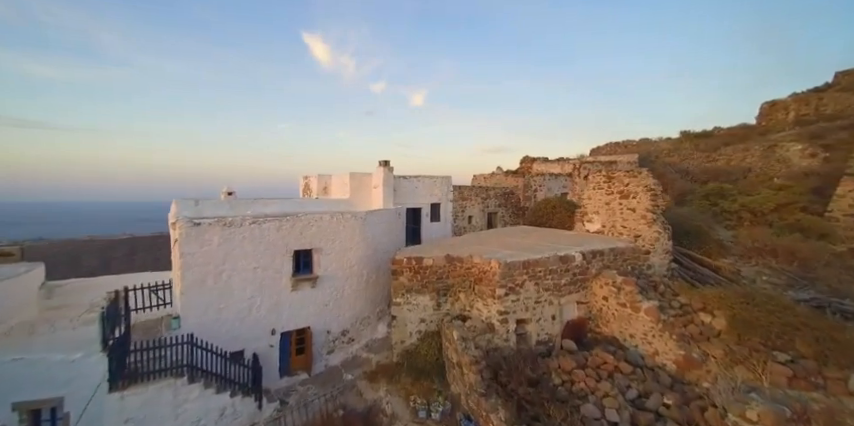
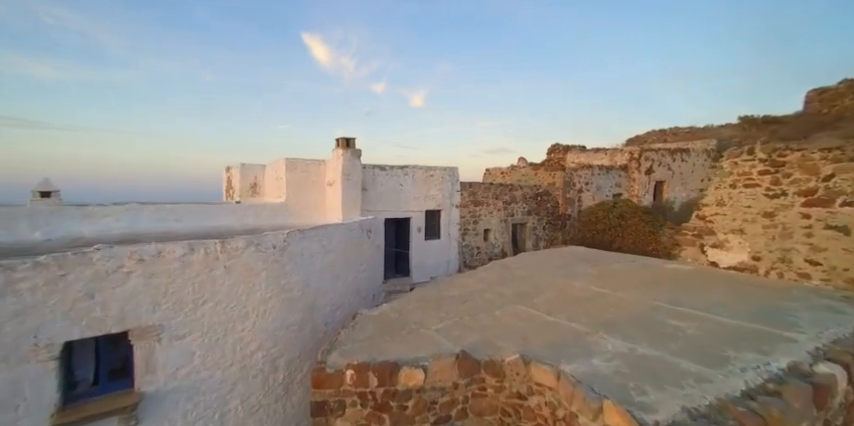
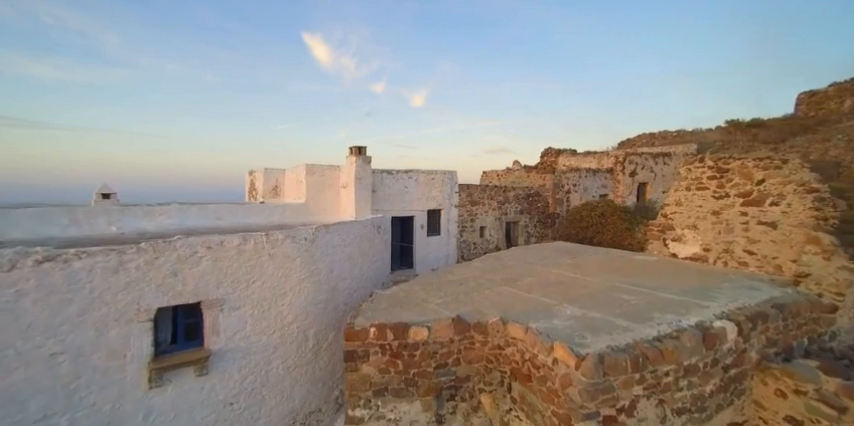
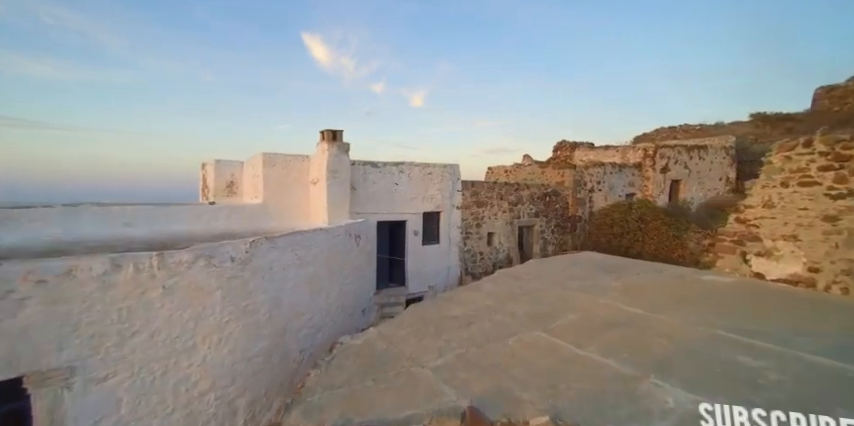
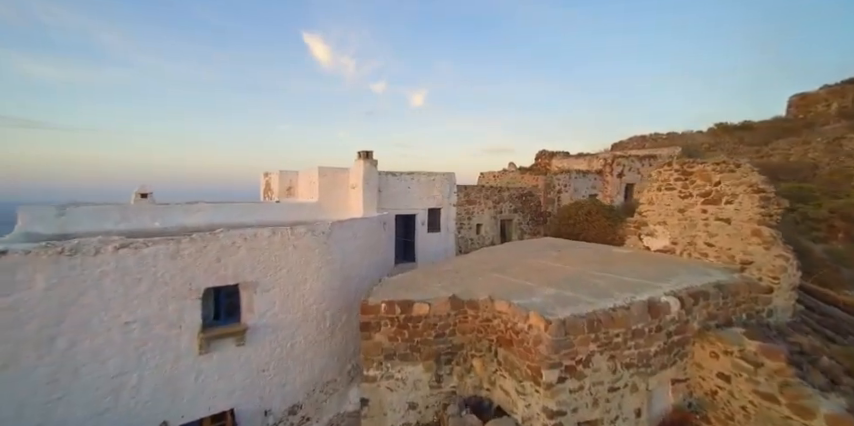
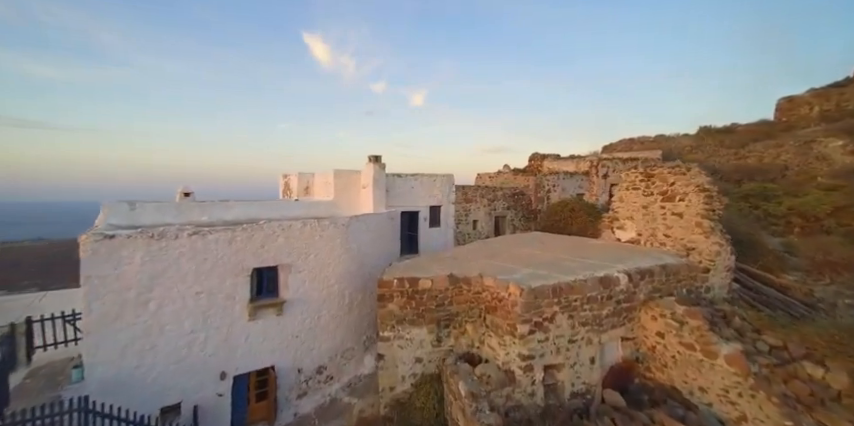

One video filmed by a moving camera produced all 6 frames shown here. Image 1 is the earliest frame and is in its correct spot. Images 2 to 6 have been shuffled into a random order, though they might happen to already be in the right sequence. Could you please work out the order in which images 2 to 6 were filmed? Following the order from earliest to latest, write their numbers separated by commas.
6, 5, 3, 2, 4
